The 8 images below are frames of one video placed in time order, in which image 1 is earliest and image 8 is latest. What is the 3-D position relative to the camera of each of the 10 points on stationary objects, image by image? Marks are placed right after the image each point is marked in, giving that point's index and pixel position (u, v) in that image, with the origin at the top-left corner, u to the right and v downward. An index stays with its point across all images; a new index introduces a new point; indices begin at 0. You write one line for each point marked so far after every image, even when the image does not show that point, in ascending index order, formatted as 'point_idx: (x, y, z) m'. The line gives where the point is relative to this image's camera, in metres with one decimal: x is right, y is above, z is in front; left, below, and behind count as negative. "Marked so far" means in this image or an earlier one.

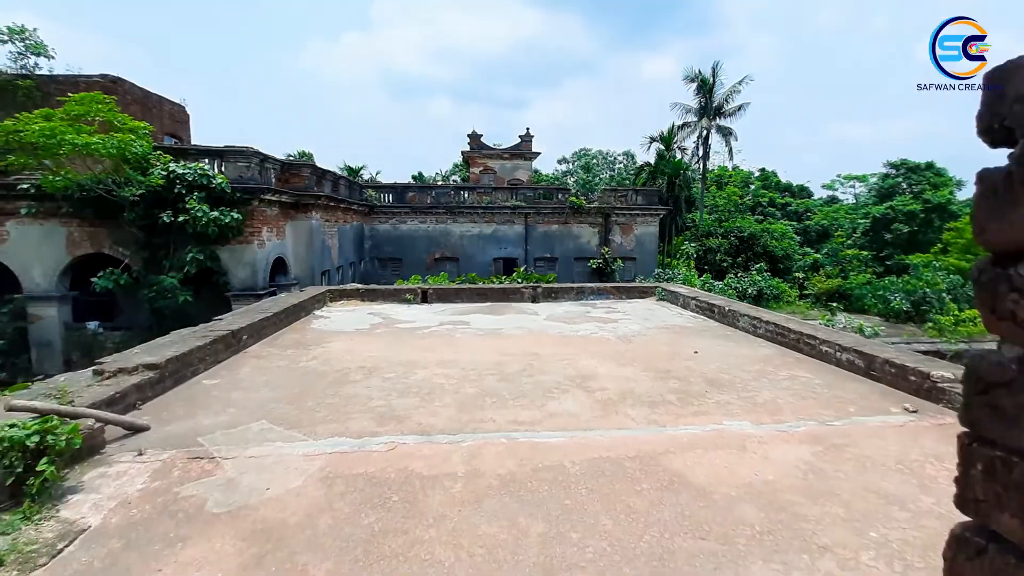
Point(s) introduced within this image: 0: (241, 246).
0: (-4.9, +0.7, +9.2) m
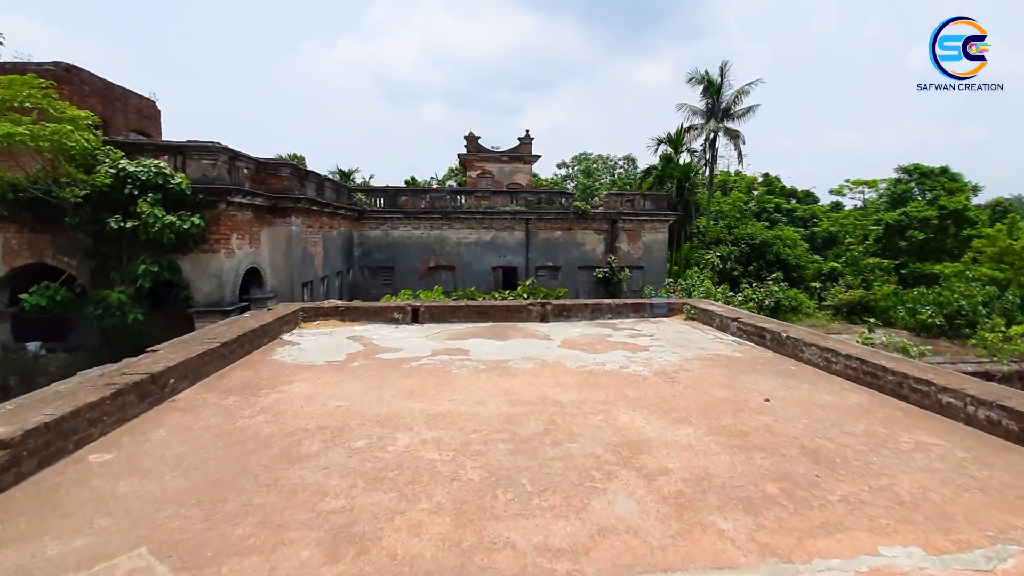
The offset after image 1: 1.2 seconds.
0: (-4.9, +0.5, +8.1) m
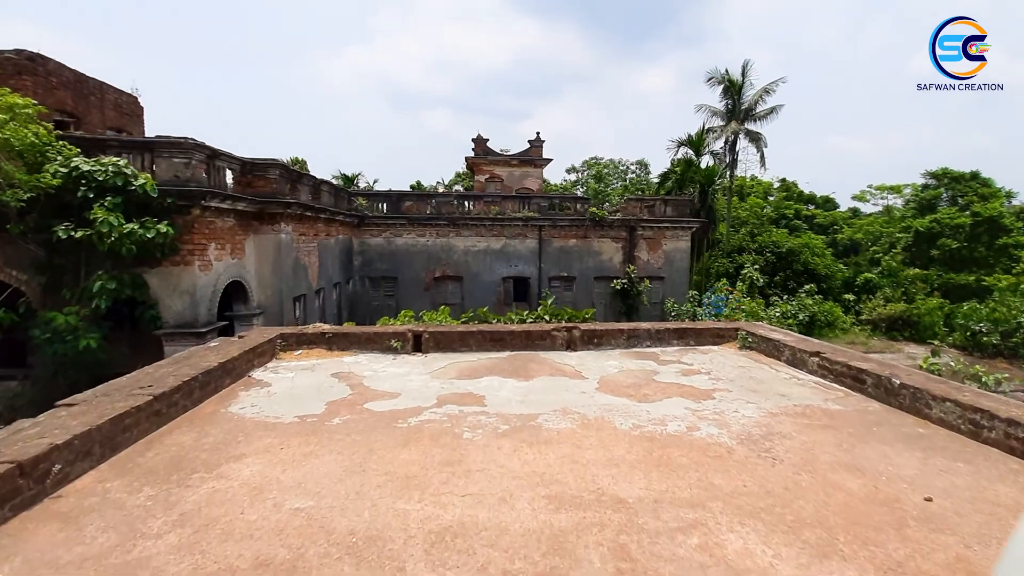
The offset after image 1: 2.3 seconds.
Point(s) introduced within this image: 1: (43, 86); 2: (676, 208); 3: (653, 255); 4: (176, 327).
0: (-4.6, +0.2, +7.0) m
1: (-8.0, +3.5, +8.7) m
2: (+4.9, +2.4, +15.3) m
3: (+4.3, +1.0, +15.3) m
4: (-4.7, -0.6, +7.0) m
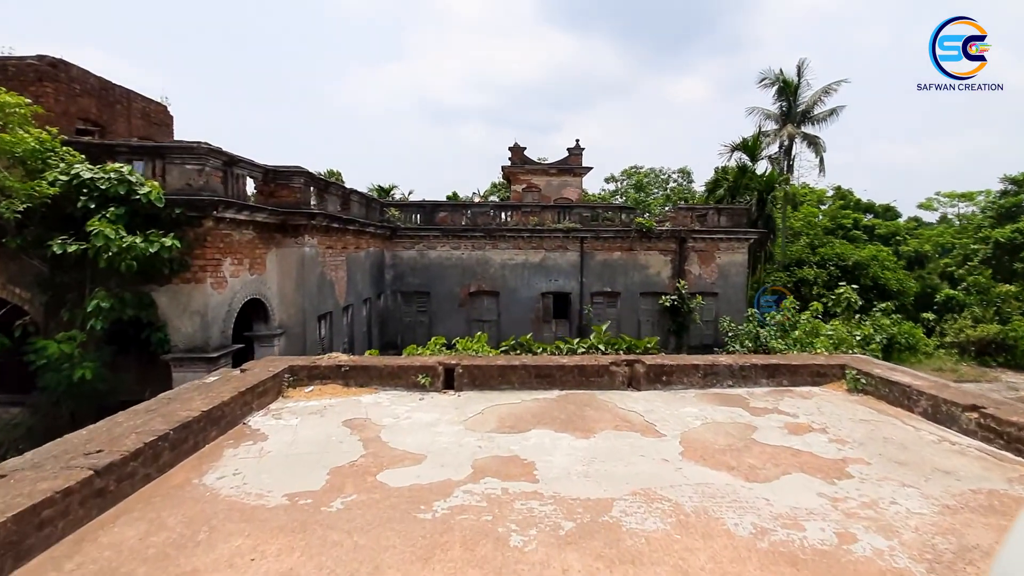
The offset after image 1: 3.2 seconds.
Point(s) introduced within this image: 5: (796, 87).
0: (-4.0, 0.0, +6.3) m
1: (-7.3, +3.2, +8.3) m
2: (+6.1, +1.9, +14.0) m
3: (+5.4, +0.5, +14.0) m
4: (-4.1, -0.8, +6.4) m
5: (+11.1, +7.8, +19.8) m
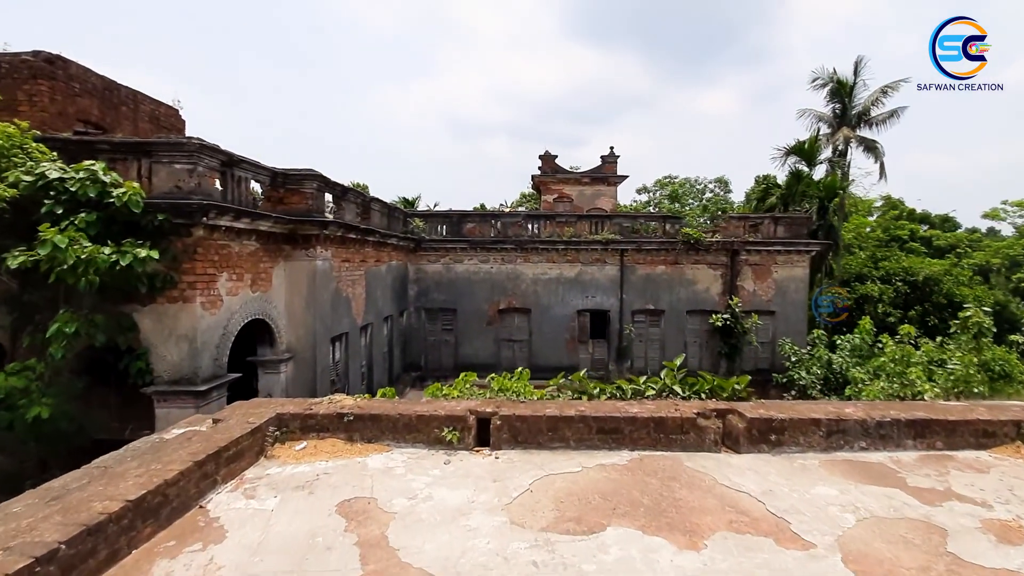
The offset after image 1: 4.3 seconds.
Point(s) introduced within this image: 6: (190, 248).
0: (-3.6, -0.2, +5.3) m
1: (-6.7, +2.9, +7.6) m
2: (+6.9, +1.5, +12.6) m
3: (+6.2, +0.1, +12.6) m
4: (-3.6, -1.0, +5.4) m
5: (+12.3, +7.2, +18.2) m
6: (-3.4, +0.4, +5.3) m
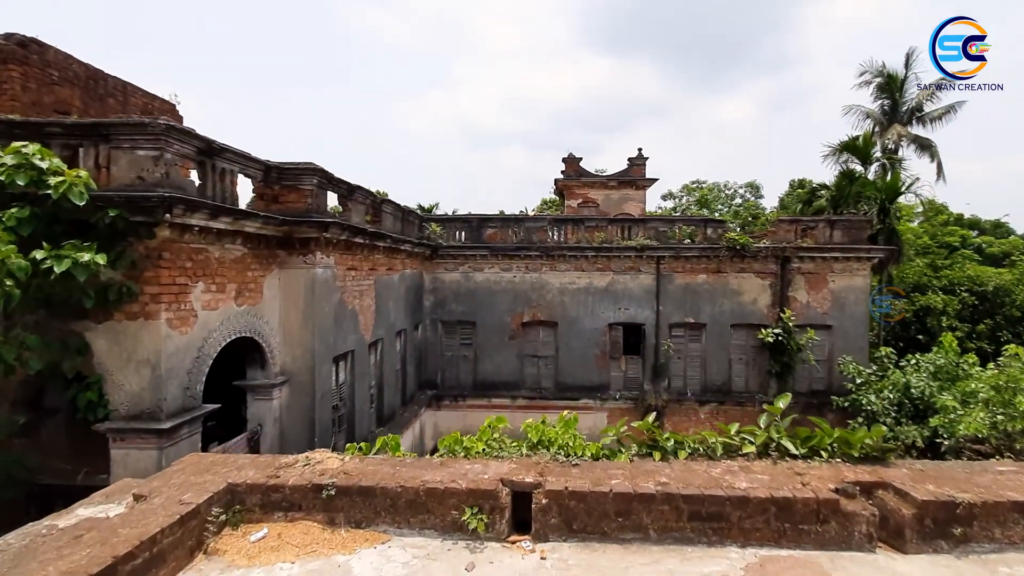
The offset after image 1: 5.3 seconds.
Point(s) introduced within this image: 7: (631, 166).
0: (-3.2, -0.4, +4.3) m
1: (-6.3, +2.8, +6.8) m
2: (+7.5, +1.3, +11.2) m
3: (+6.8, -0.2, +11.3) m
4: (-3.3, -1.1, +4.4) m
5: (+13.0, +6.9, +16.8) m
6: (-3.0, +0.3, +4.3) m
7: (+4.5, +4.6, +18.9) m
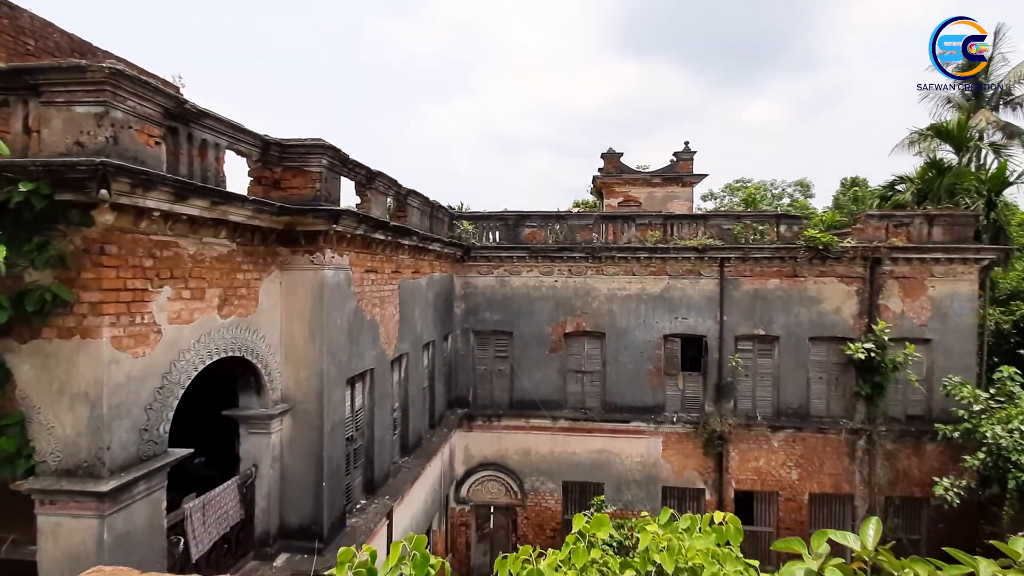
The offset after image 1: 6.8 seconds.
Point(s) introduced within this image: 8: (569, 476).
0: (-2.8, -0.4, +3.2) m
1: (-5.7, +2.7, +5.8) m
2: (+8.3, +1.1, +9.5) m
3: (+7.6, -0.3, +9.6) m
4: (-2.8, -1.2, +3.2) m
5: (+14.1, +6.7, +14.9) m
6: (-2.6, +0.3, +3.1) m
7: (+5.7, +4.4, +17.4) m
8: (+1.2, -3.8, +10.3) m
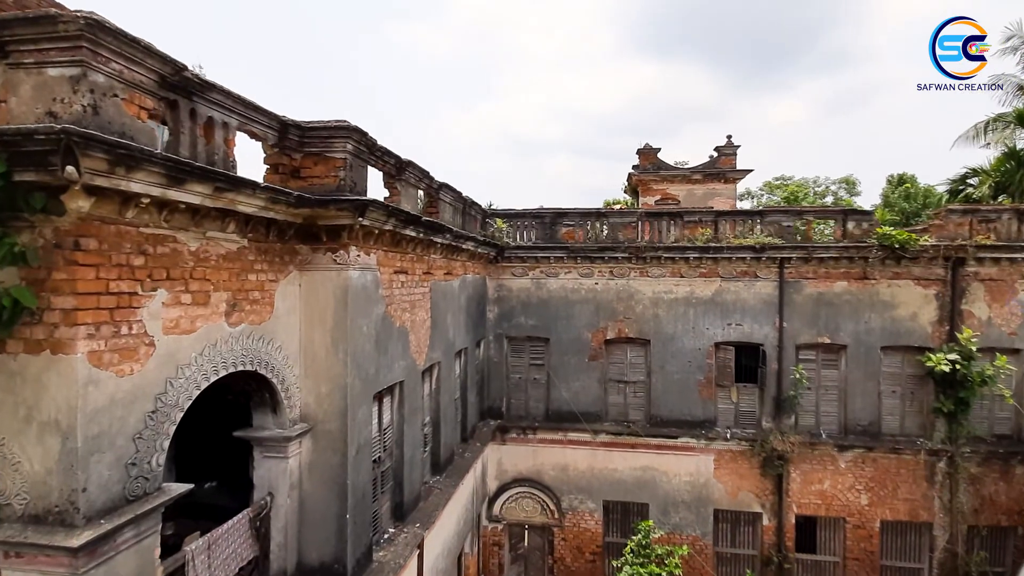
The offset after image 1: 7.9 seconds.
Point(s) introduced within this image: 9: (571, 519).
0: (-2.4, -0.4, +2.6) m
1: (-5.2, +2.7, +5.3) m
2: (+8.9, +1.1, +8.4) m
3: (+8.2, -0.4, +8.5) m
4: (-2.5, -1.2, +2.6) m
5: (+15.0, +6.6, +13.5) m
6: (-2.2, +0.2, +2.5) m
7: (+6.7, +4.3, +16.4) m
8: (+1.8, -3.9, +9.4) m
9: (+1.1, -4.3, +9.5) m
